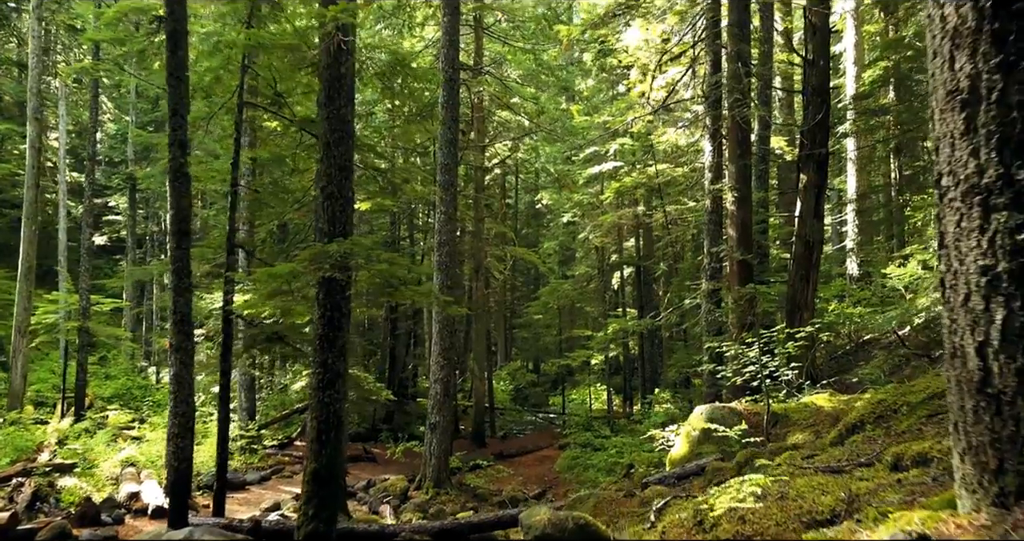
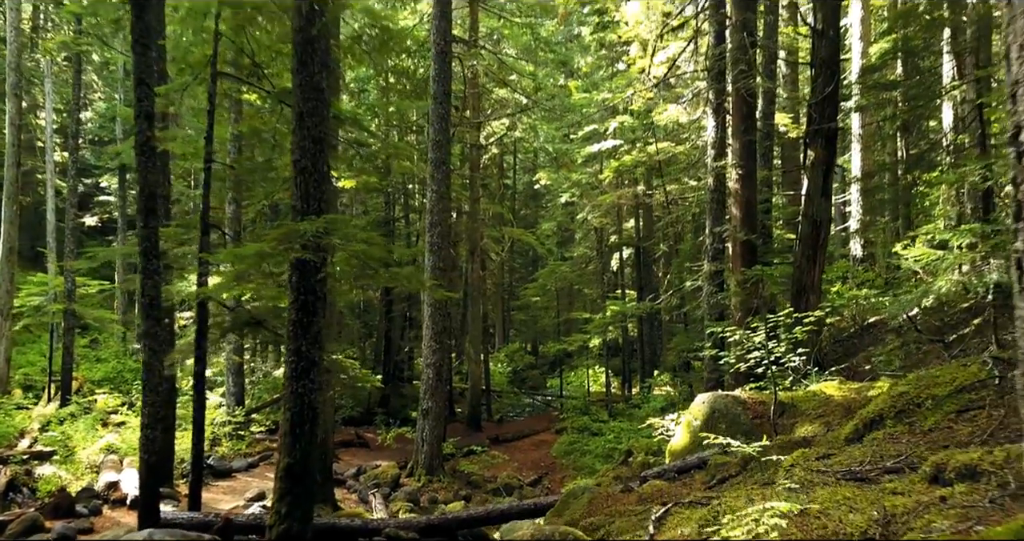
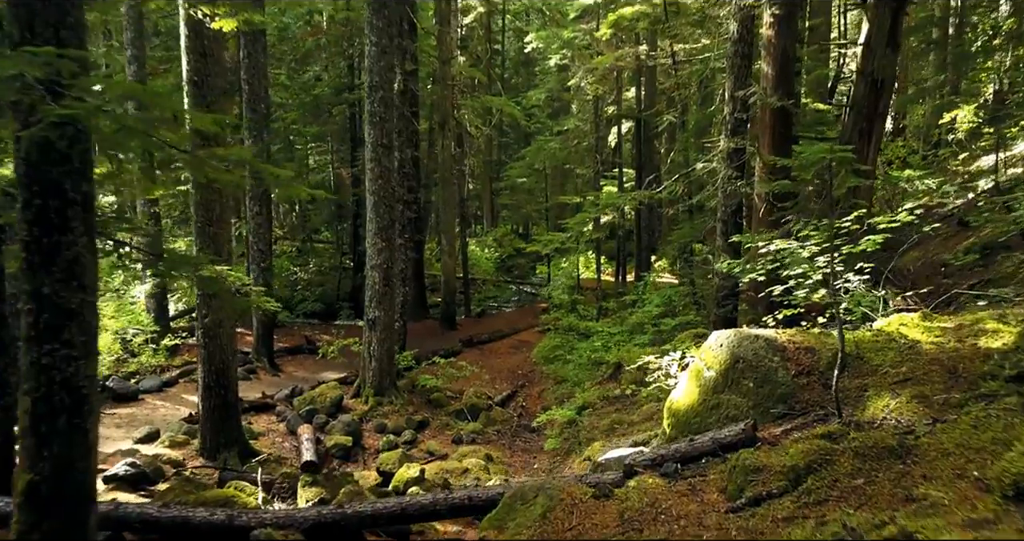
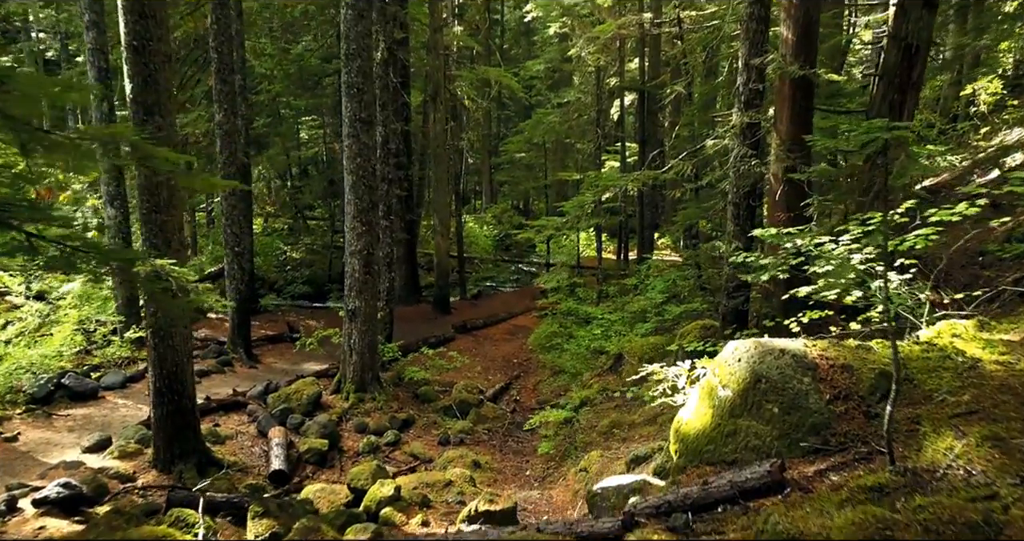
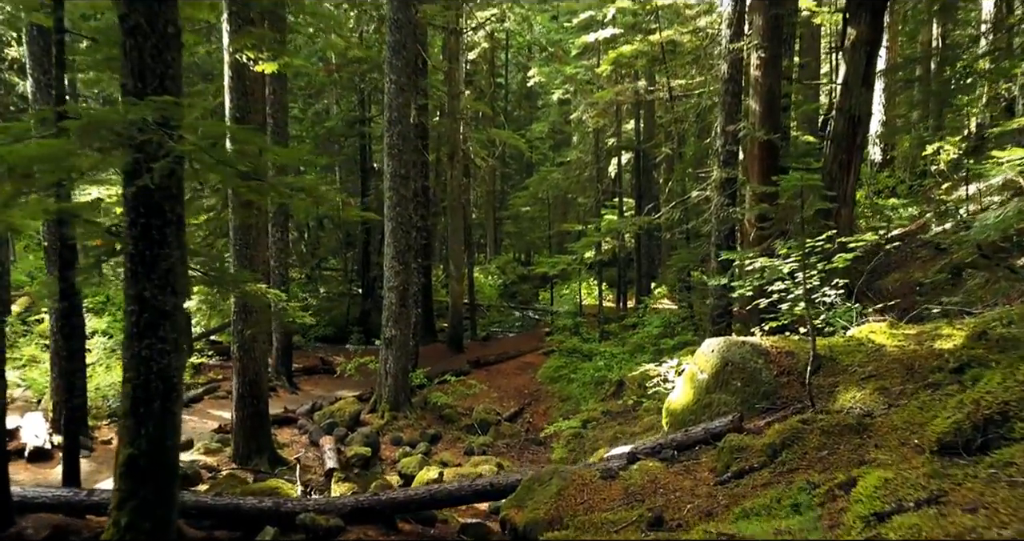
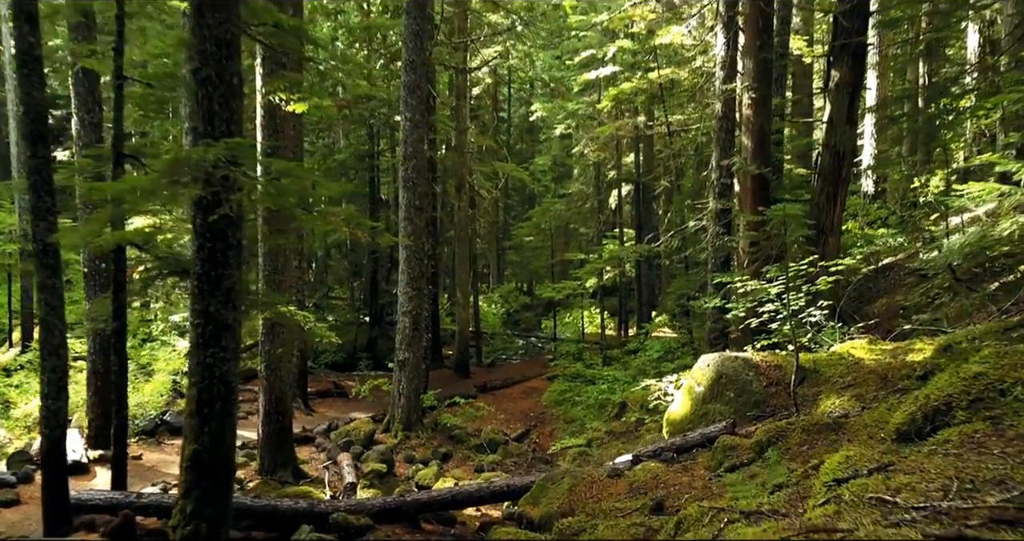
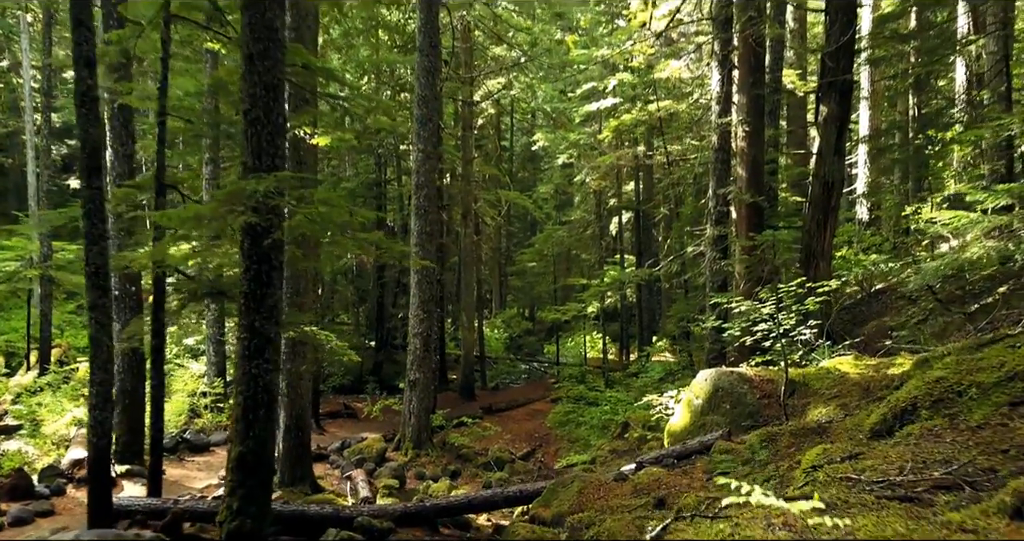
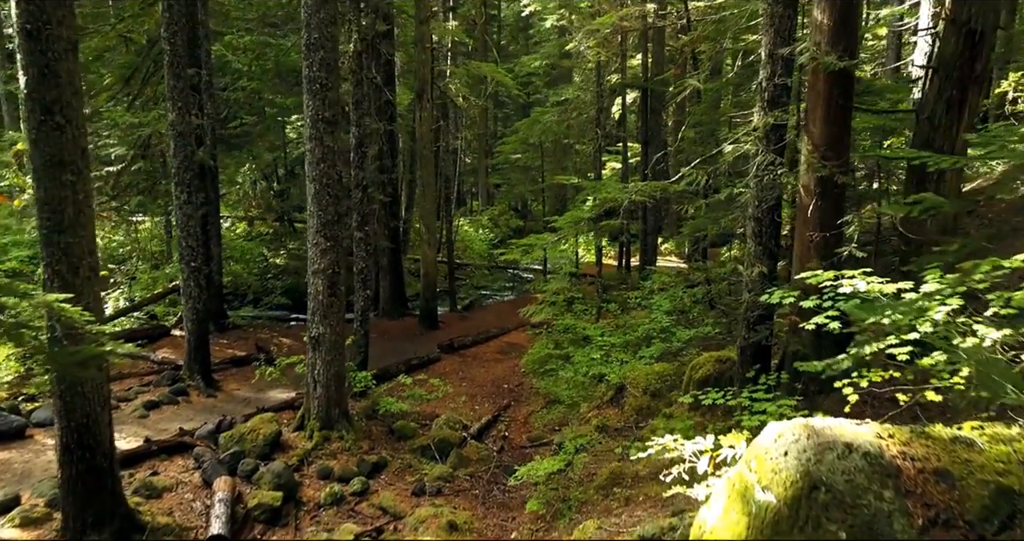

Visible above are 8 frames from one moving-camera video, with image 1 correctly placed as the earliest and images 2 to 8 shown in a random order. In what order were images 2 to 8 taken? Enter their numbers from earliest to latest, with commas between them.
2, 7, 6, 5, 3, 4, 8
